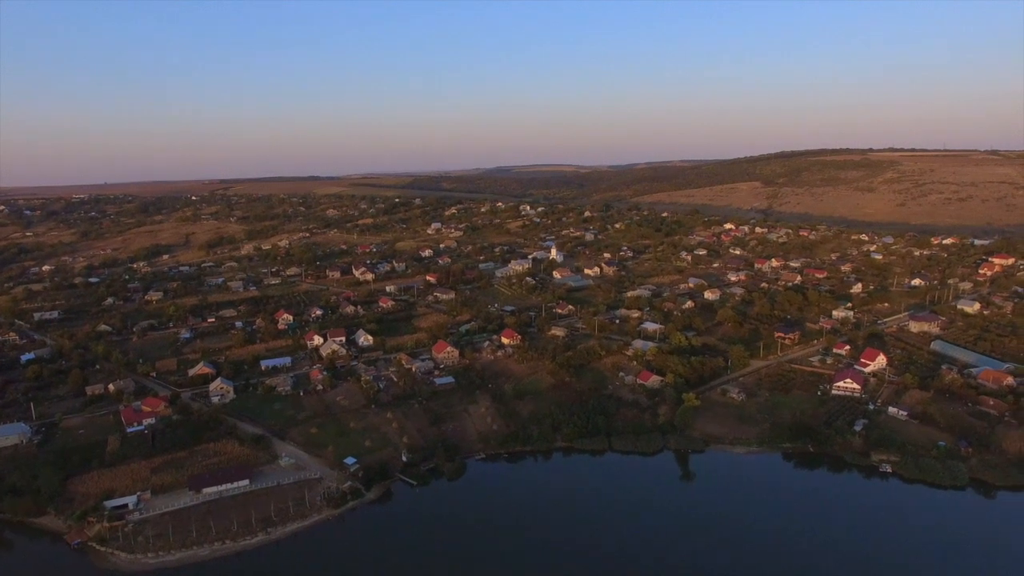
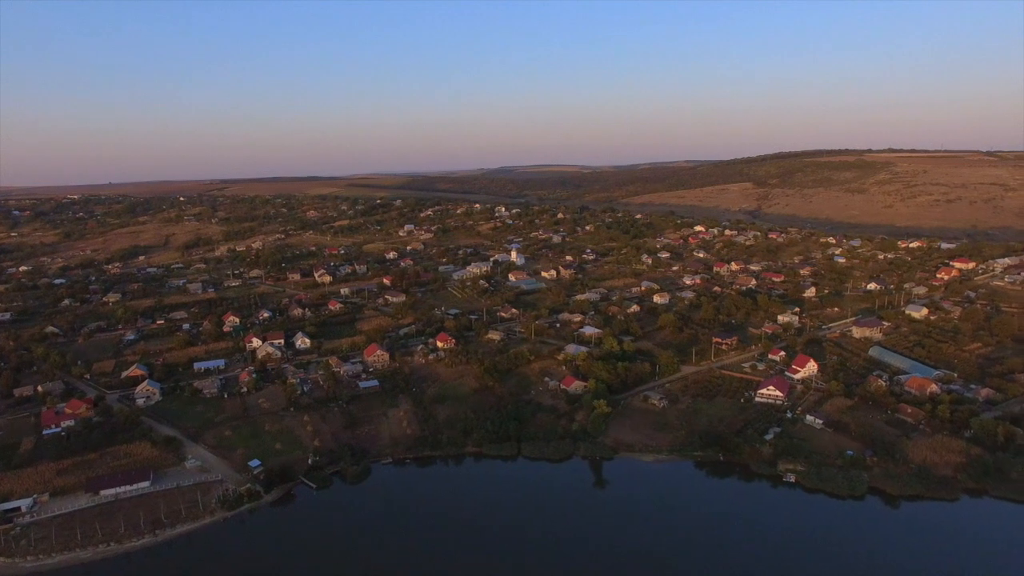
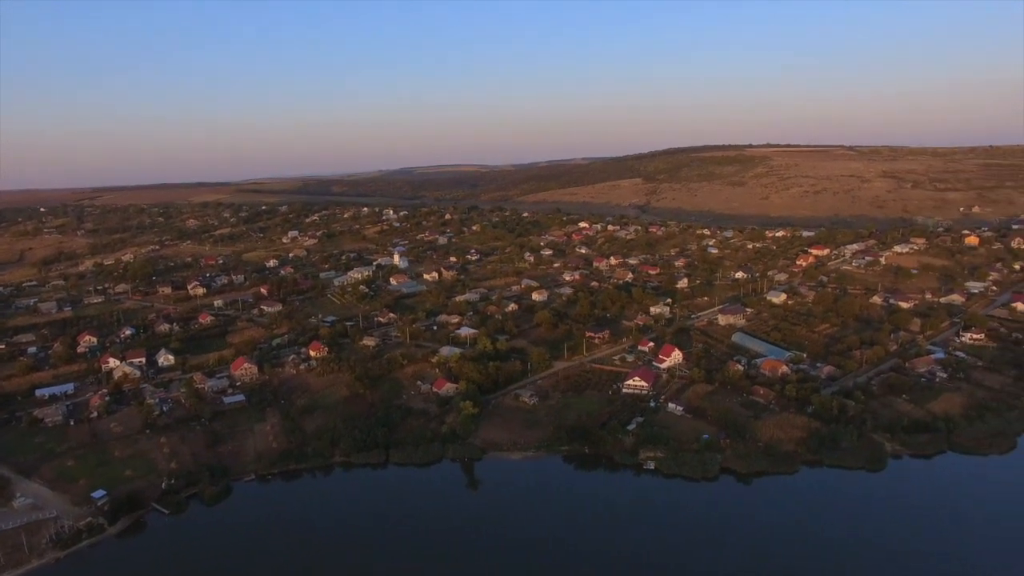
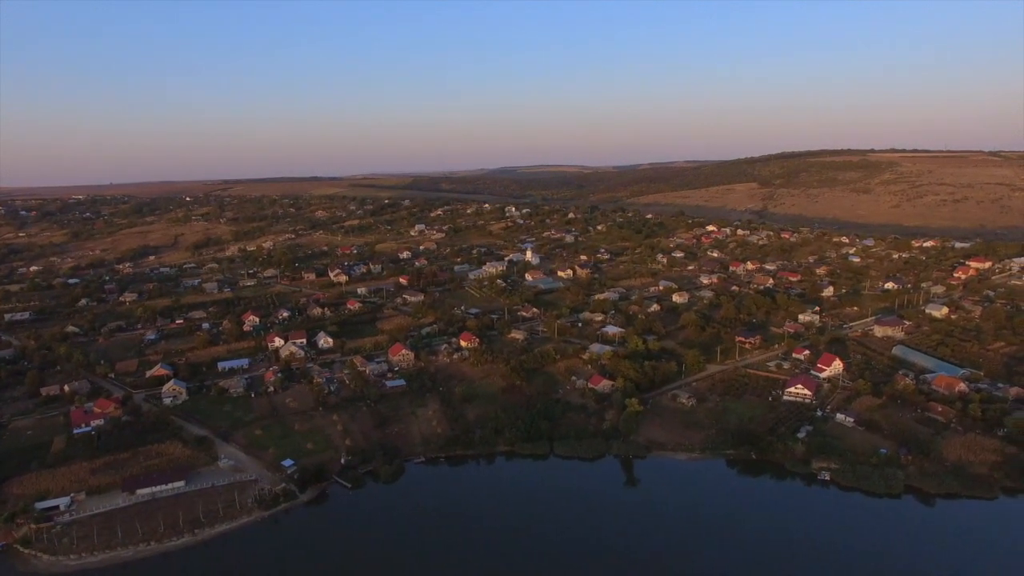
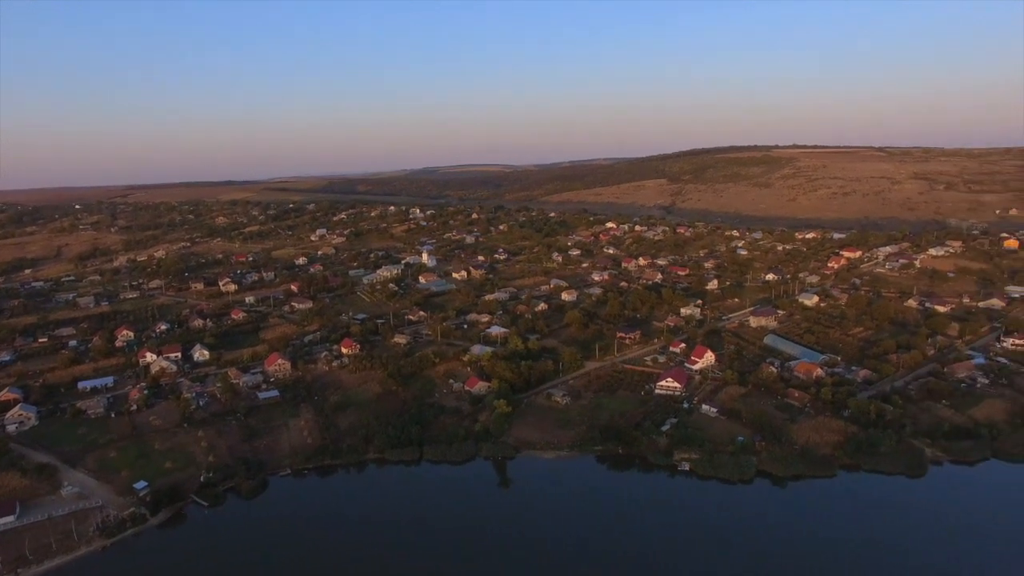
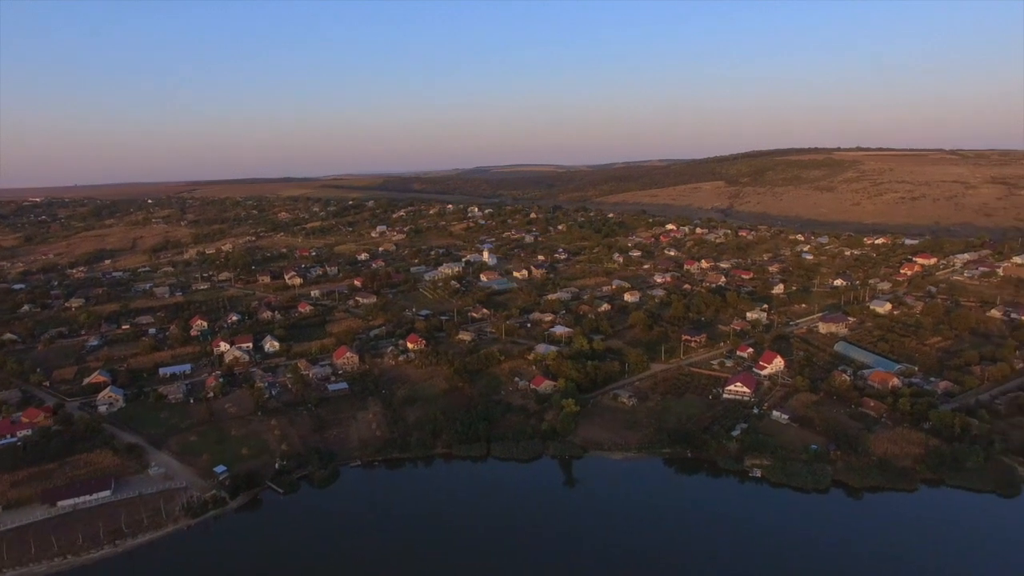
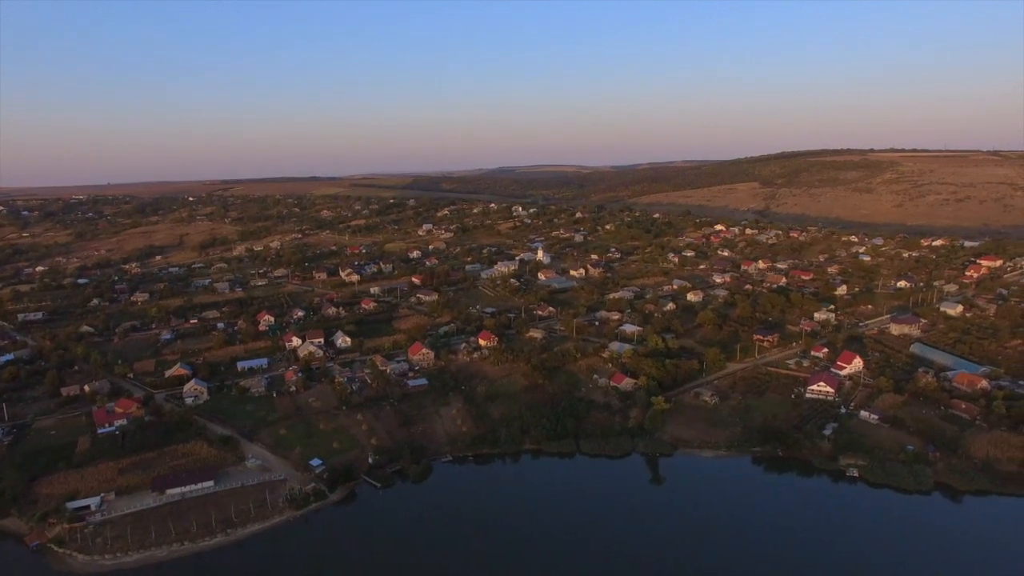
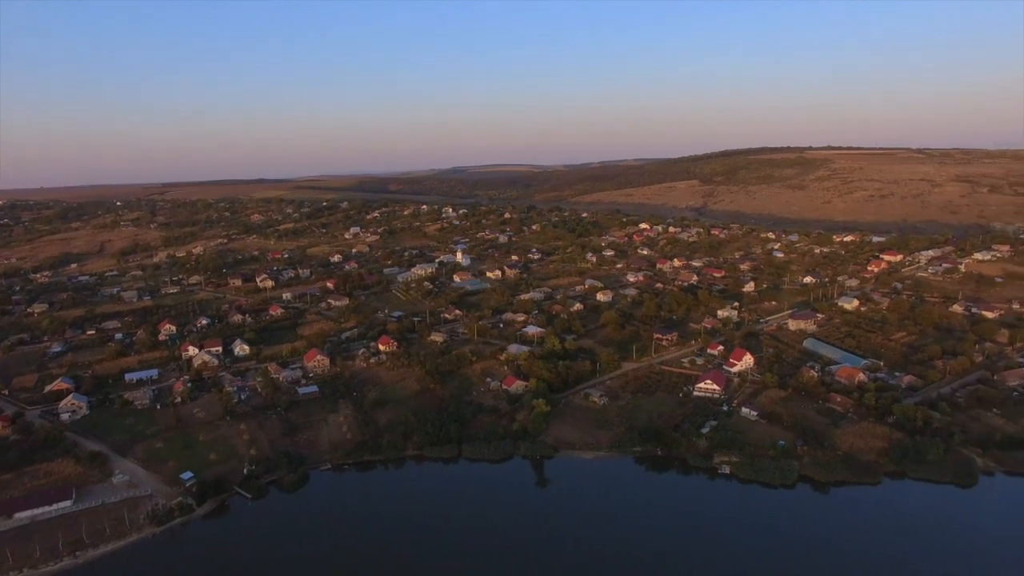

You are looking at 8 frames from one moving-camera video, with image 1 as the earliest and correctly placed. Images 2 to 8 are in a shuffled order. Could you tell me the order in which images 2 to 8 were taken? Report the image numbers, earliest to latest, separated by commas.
7, 4, 2, 6, 8, 5, 3
